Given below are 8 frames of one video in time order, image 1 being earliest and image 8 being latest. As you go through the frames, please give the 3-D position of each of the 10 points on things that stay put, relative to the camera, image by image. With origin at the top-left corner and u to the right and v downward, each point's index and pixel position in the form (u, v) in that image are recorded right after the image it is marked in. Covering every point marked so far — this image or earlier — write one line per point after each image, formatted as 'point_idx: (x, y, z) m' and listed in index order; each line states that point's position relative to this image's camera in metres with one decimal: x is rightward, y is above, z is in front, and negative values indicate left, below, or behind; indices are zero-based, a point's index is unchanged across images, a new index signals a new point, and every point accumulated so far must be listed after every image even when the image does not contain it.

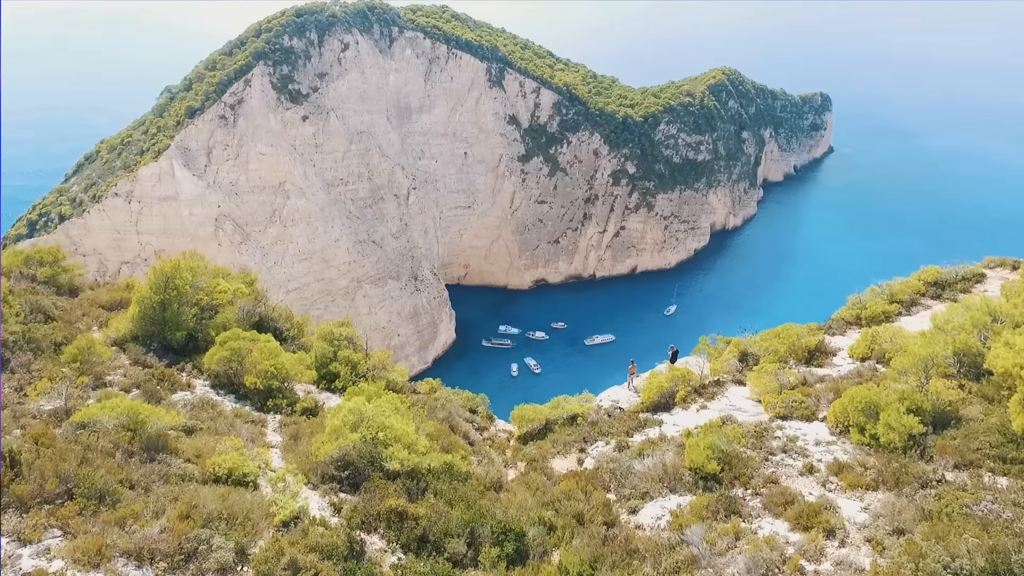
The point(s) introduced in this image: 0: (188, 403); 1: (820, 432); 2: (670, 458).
0: (-9.5, -3.4, +18.9) m
1: (+9.1, -4.3, +19.1) m
2: (+4.7, -5.0, +19.1) m
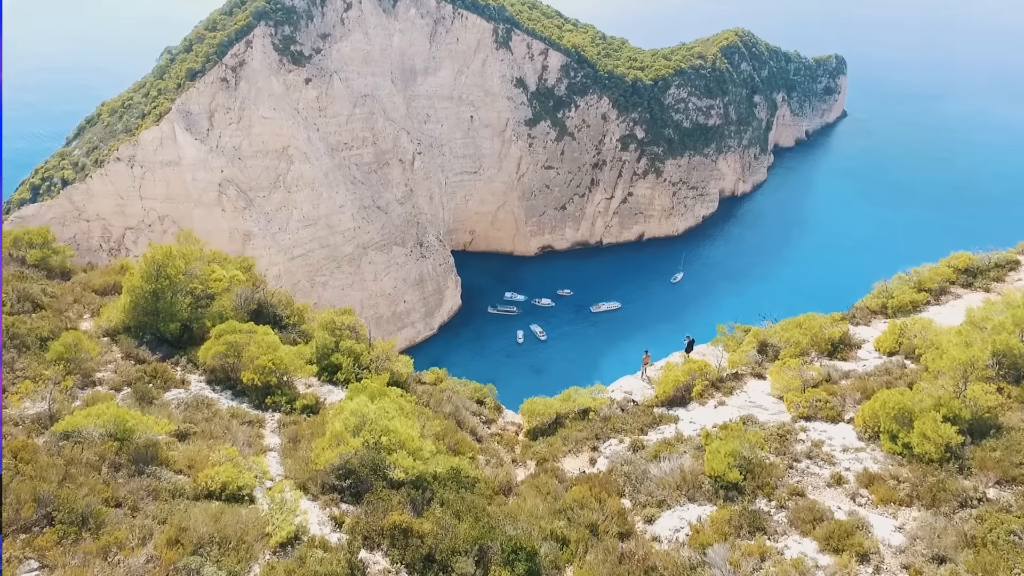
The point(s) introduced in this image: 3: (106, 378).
0: (-9.2, -3.2, +18.0) m
1: (+9.4, -4.2, +18.1) m
2: (+4.9, -4.9, +18.1) m
3: (-11.5, -2.6, +18.2) m
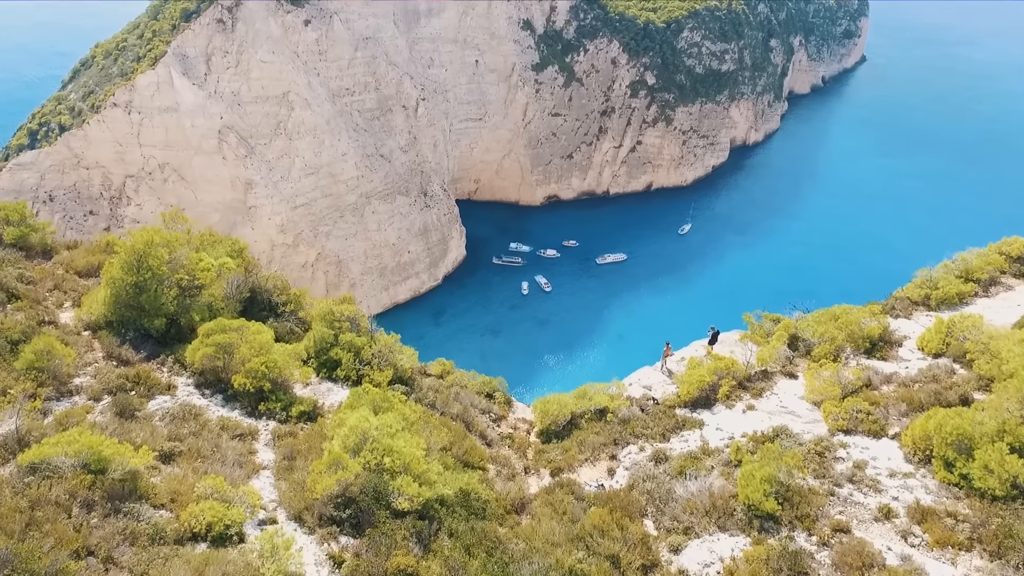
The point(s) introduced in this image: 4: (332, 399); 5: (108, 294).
0: (-8.9, -3.2, +16.5) m
1: (+9.8, -4.4, +16.6) m
2: (+5.3, -5.0, +16.7) m
3: (-11.1, -2.5, +16.7) m
4: (-5.5, -3.5, +19.6) m
5: (-12.0, -0.2, +19.2) m
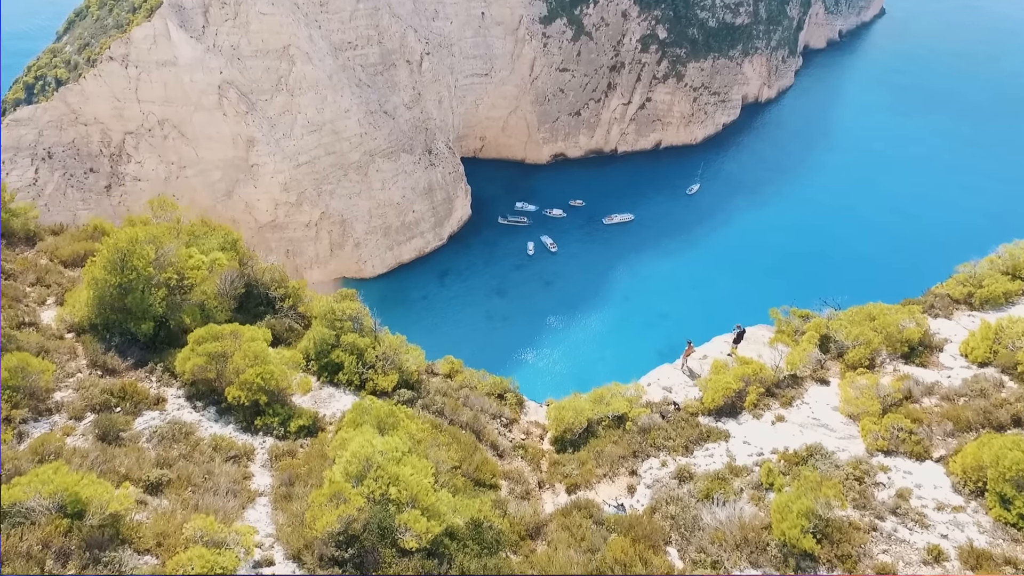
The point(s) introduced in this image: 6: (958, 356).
0: (-8.5, -3.5, +15.3) m
1: (+10.1, -4.7, +15.3) m
2: (+5.7, -5.3, +15.5) m
3: (-10.7, -2.8, +15.5) m
4: (-5.1, -3.5, +18.4) m
5: (-11.6, -0.2, +17.8) m
6: (+13.8, -2.1, +20.0) m
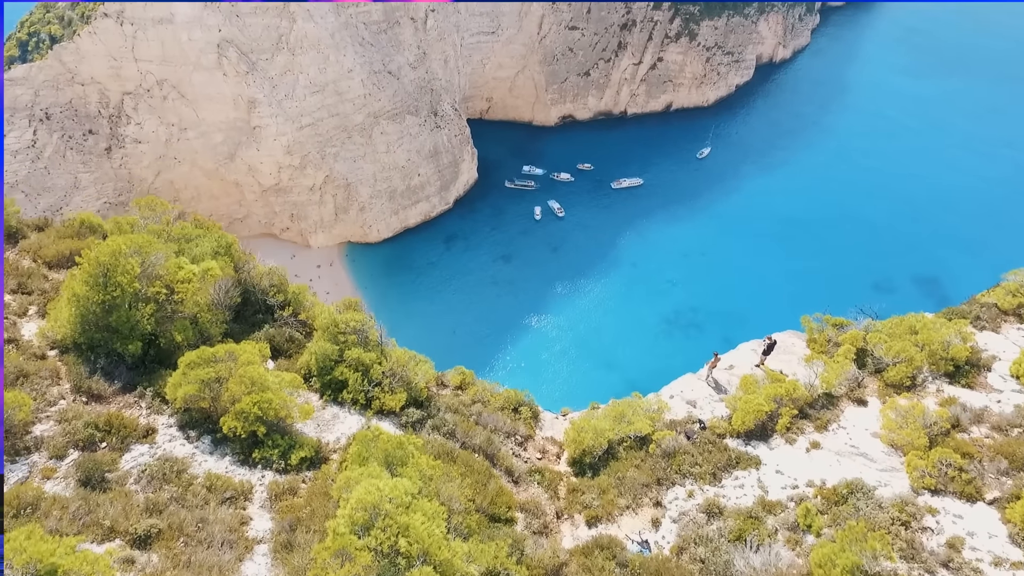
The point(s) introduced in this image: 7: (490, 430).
0: (-8.1, -4.1, +14.1) m
1: (+10.5, -5.4, +14.1) m
2: (+6.1, -6.0, +14.4) m
3: (-10.3, -3.3, +14.3) m
4: (-4.7, -3.9, +17.2) m
5: (-11.1, -0.7, +16.4) m
6: (+14.2, -2.6, +18.5) m
7: (-0.7, -4.2, +19.1) m
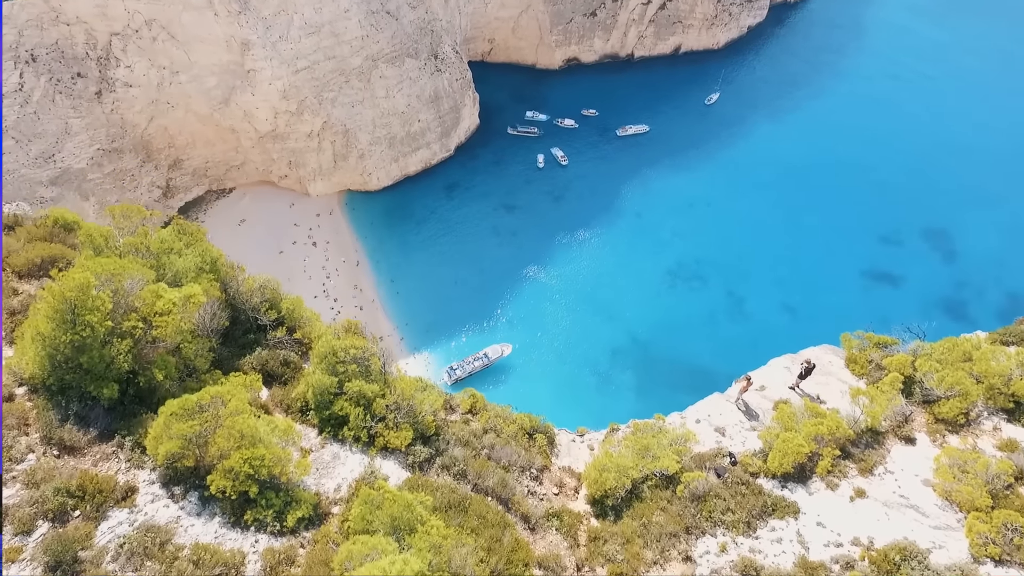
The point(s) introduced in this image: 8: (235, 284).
0: (-7.7, -5.1, +12.7) m
1: (+11.0, -6.6, +12.7) m
2: (+6.5, -7.1, +13.0) m
3: (-9.9, -4.4, +12.7) m
4: (-4.2, -4.7, +15.7) m
5: (-10.7, -1.5, +14.6) m
6: (+14.7, -3.4, +16.9) m
7: (-0.2, -4.8, +17.6) m
8: (-8.1, +0.2, +18.9) m
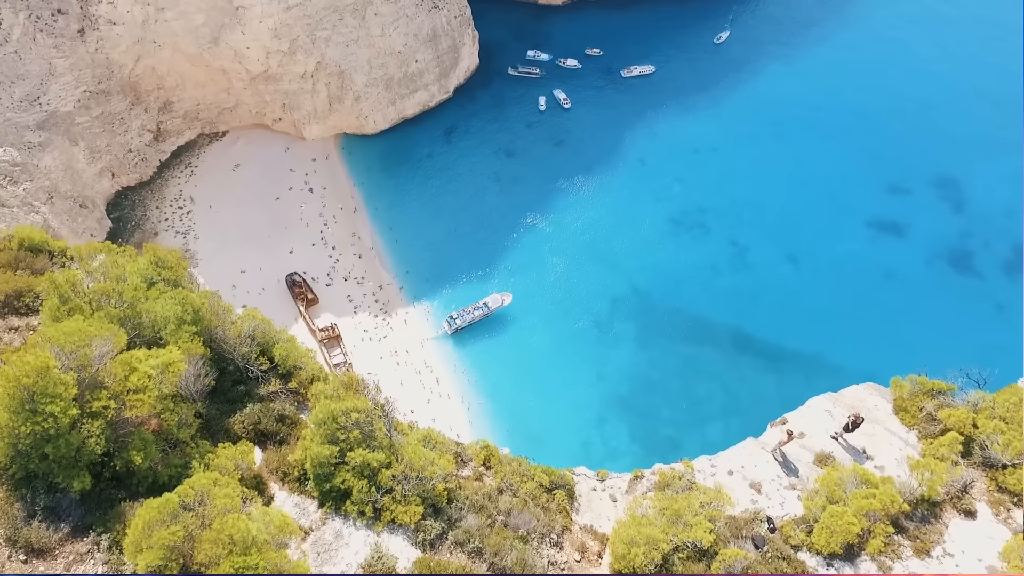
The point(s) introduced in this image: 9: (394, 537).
0: (-7.2, -6.9, +11.2) m
1: (+11.4, -8.4, +11.4) m
2: (+7.0, -8.9, +11.8) m
3: (-9.4, -6.1, +11.2) m
4: (-3.7, -6.2, +14.2) m
5: (-10.2, -3.1, +12.8) m
6: (+15.2, -4.8, +15.3) m
7: (+0.2, -6.2, +16.1) m
8: (-7.6, -1.0, +16.9) m
9: (-2.8, -5.9, +15.1) m
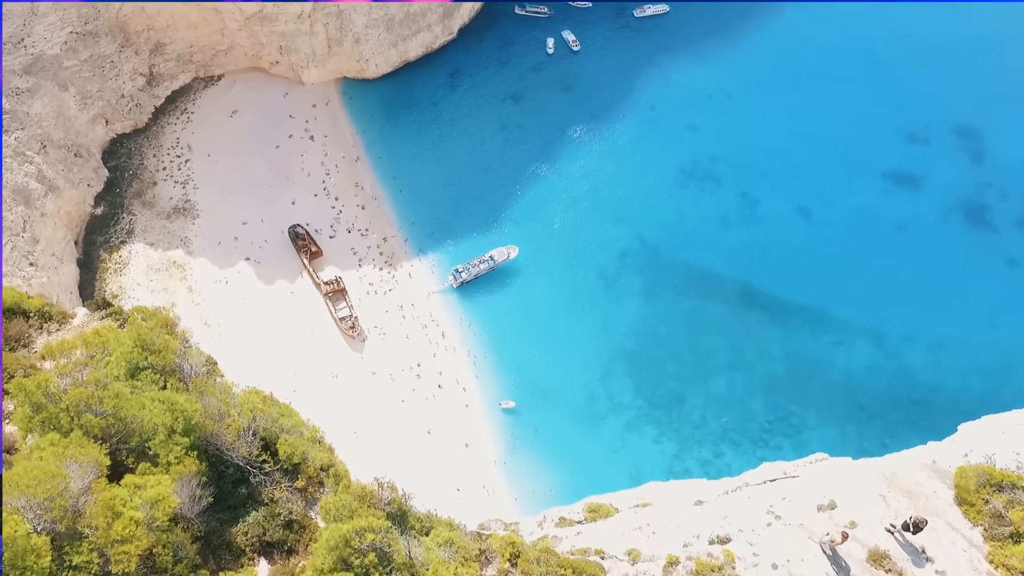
0: (-6.5, -9.5, +10.0) m
1: (+12.1, -11.1, +10.3) m
2: (+7.6, -11.6, +10.7) m
3: (-8.7, -8.8, +9.9) m
4: (-3.1, -8.6, +12.9) m
5: (-9.5, -5.6, +11.3) m
6: (+15.9, -7.2, +13.8) m
7: (+0.9, -8.4, +14.8) m
8: (-6.8, -3.2, +15.2) m
9: (-2.1, -8.2, +13.8) m
